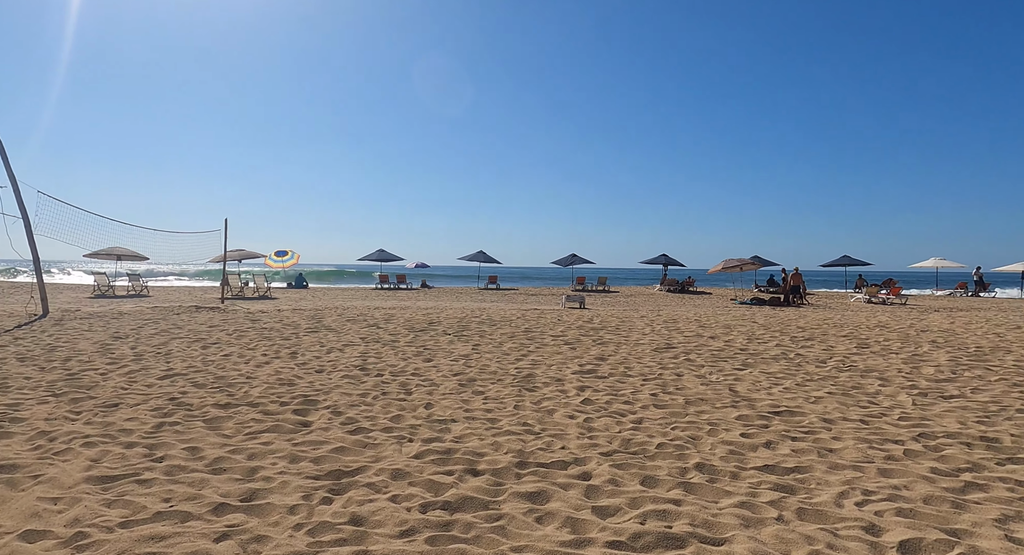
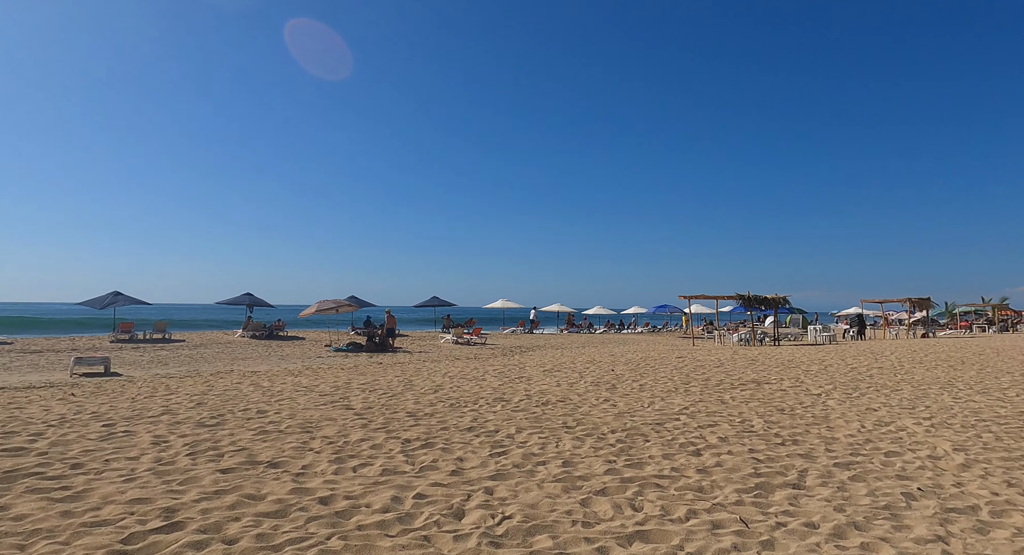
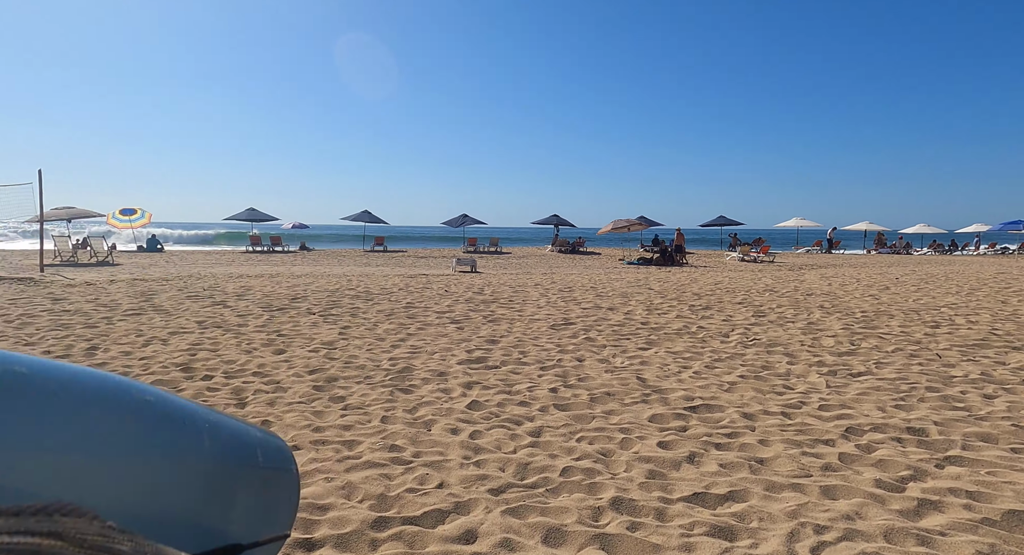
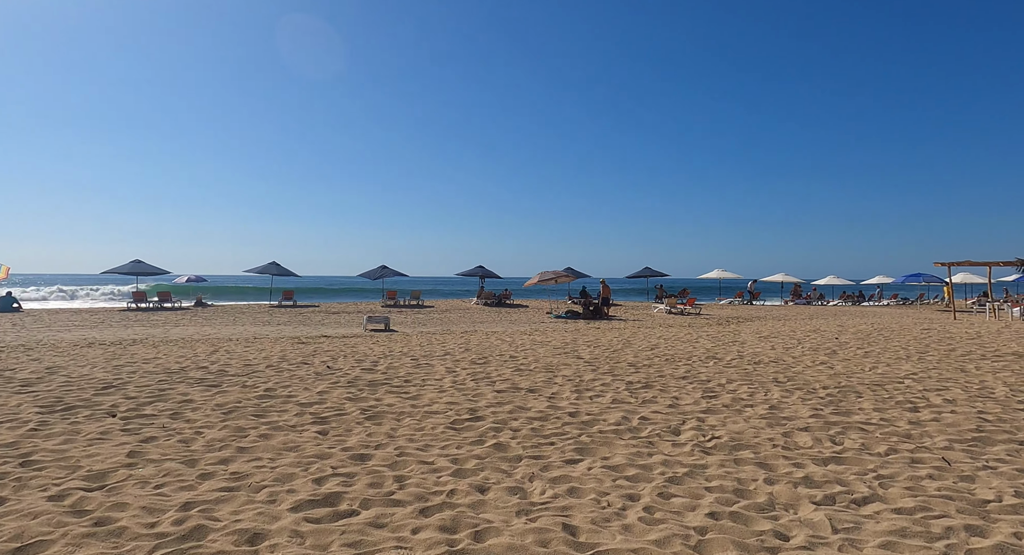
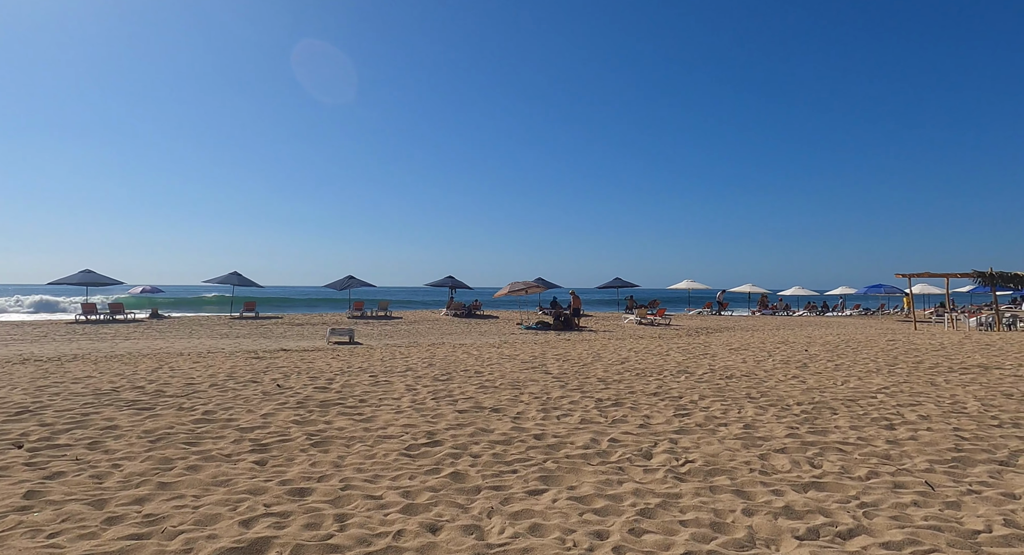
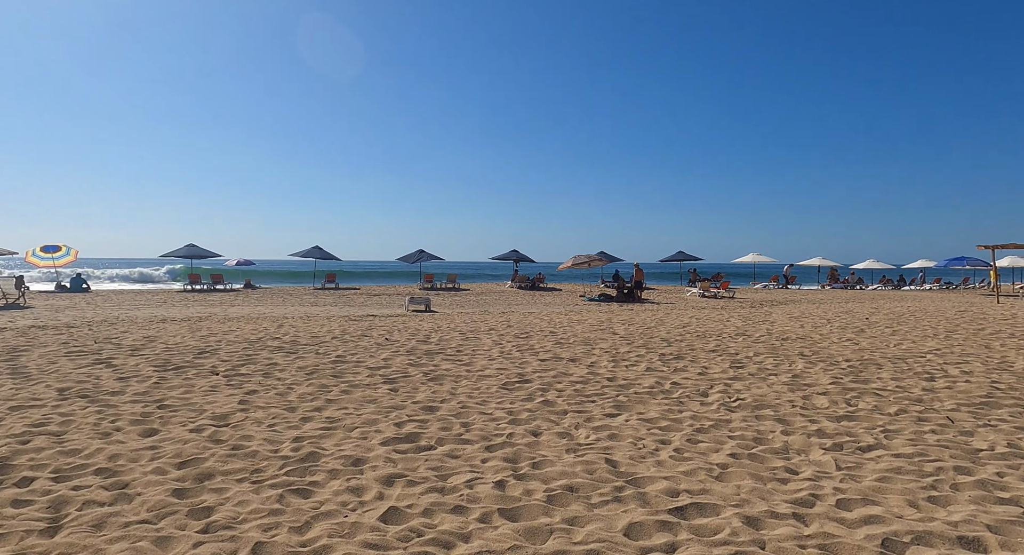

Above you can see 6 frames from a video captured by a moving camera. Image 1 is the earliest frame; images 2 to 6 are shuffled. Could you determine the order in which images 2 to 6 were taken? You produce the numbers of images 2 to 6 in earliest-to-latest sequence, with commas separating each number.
3, 6, 4, 5, 2
